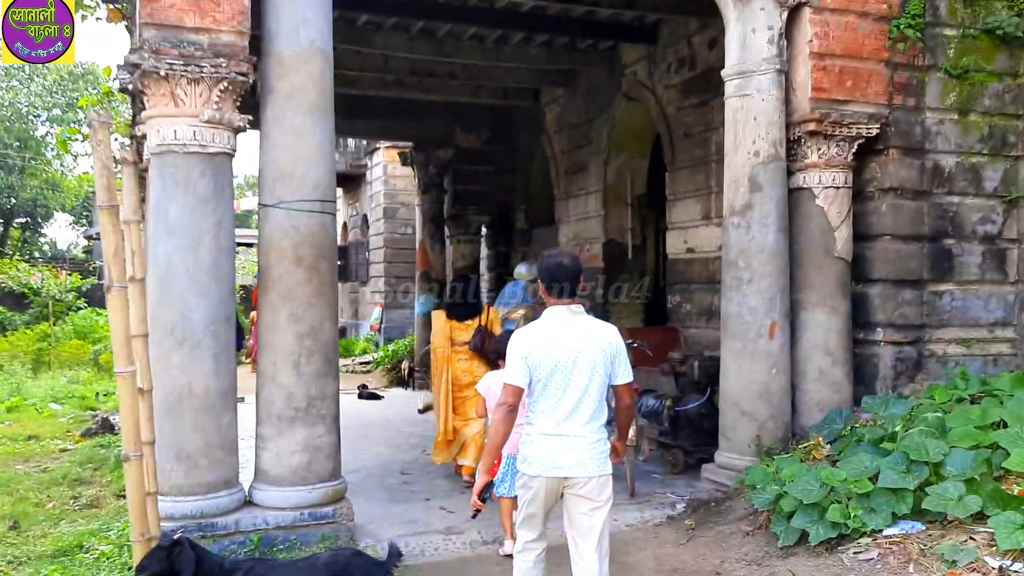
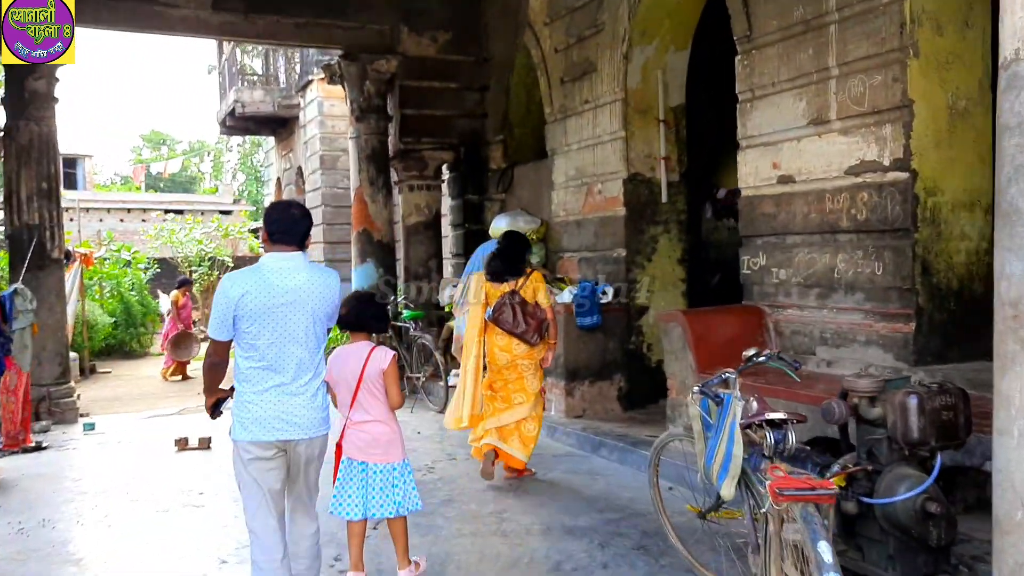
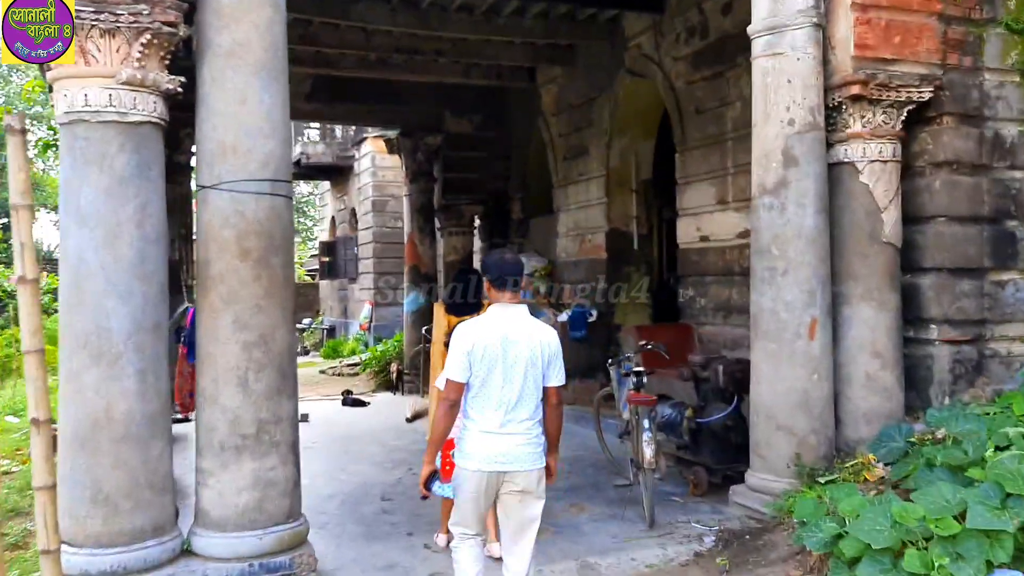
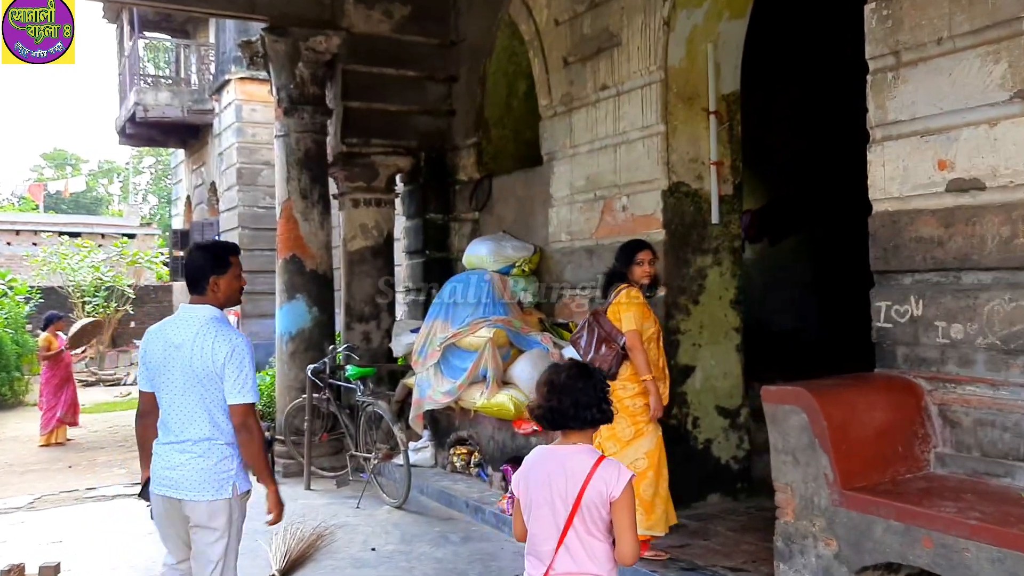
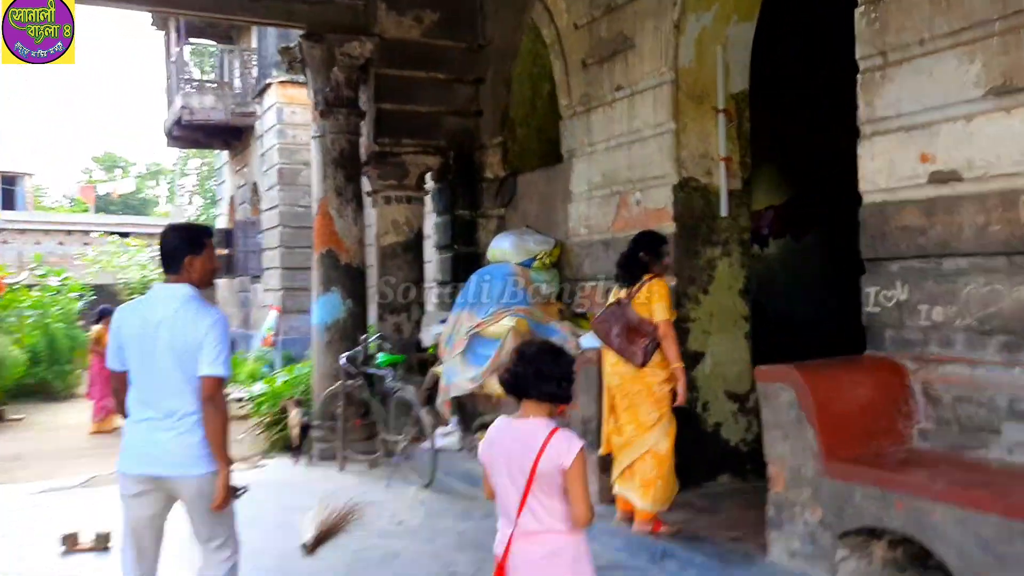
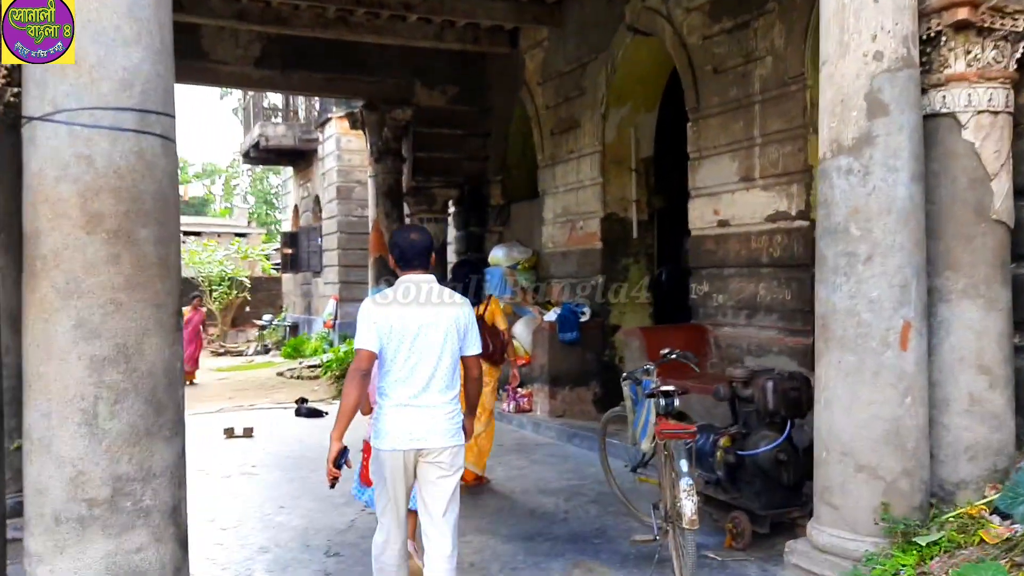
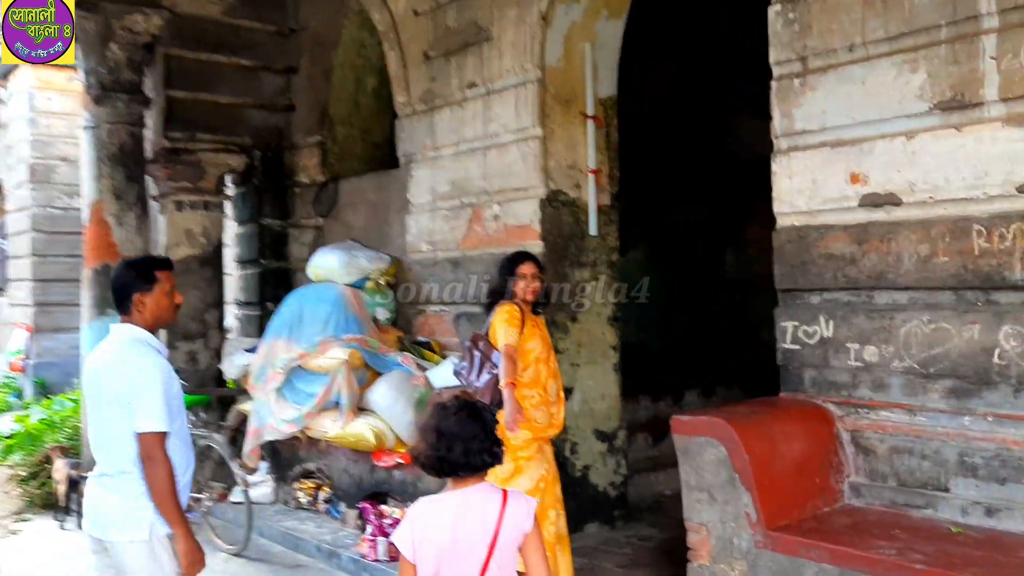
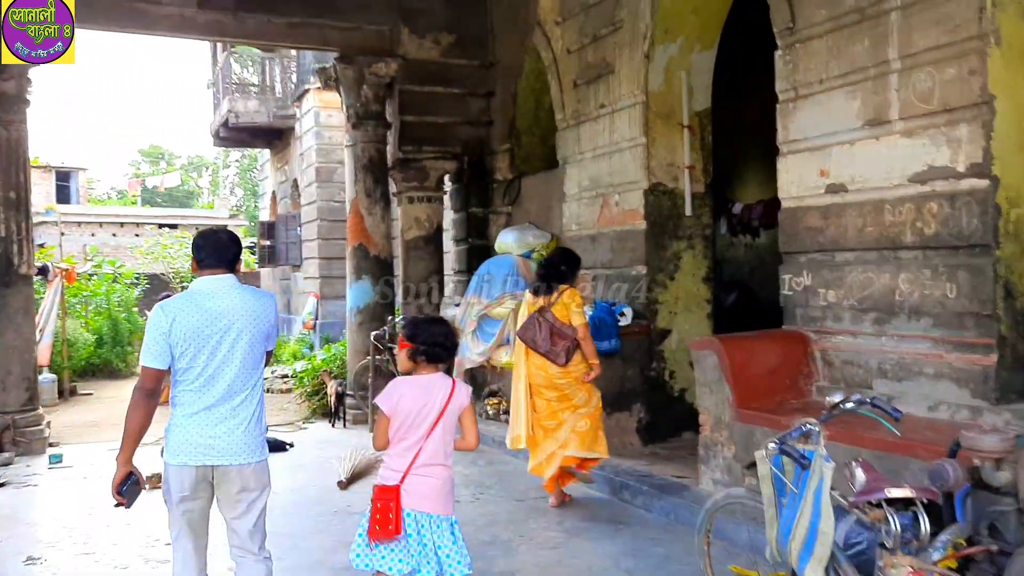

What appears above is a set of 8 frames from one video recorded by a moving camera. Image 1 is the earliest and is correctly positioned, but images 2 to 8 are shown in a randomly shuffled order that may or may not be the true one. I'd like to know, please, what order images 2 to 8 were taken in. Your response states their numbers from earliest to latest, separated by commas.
3, 6, 2, 8, 5, 4, 7
